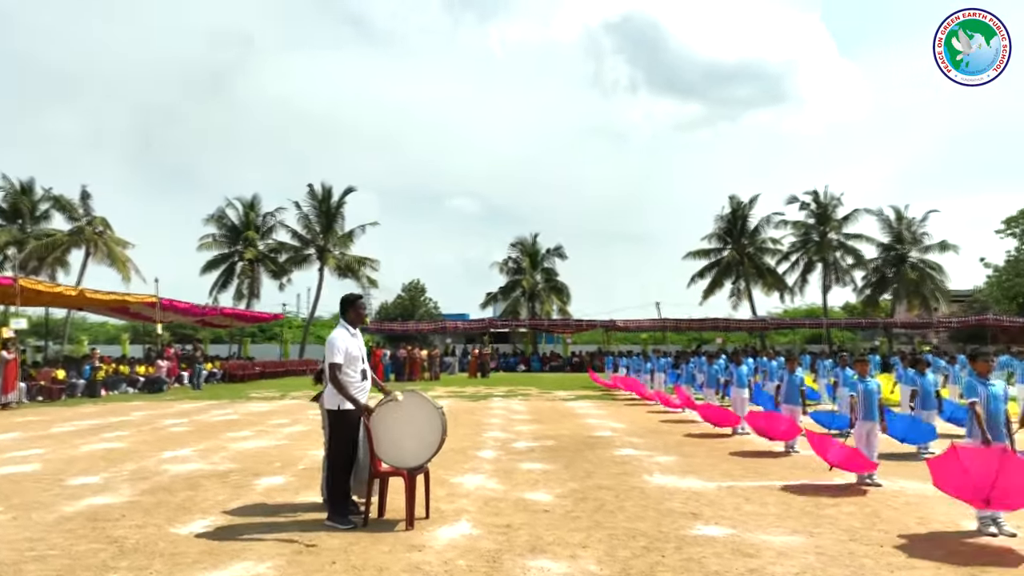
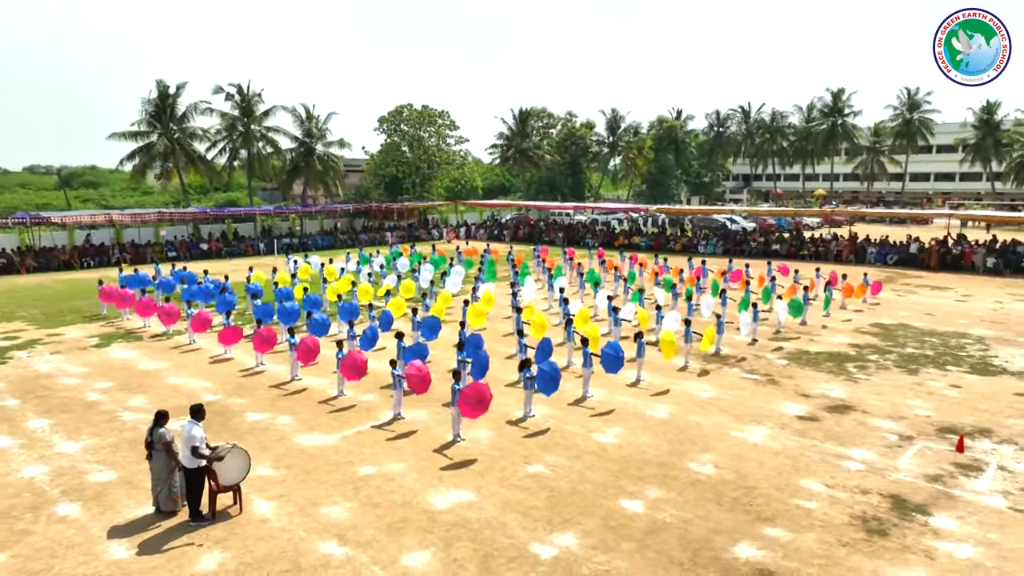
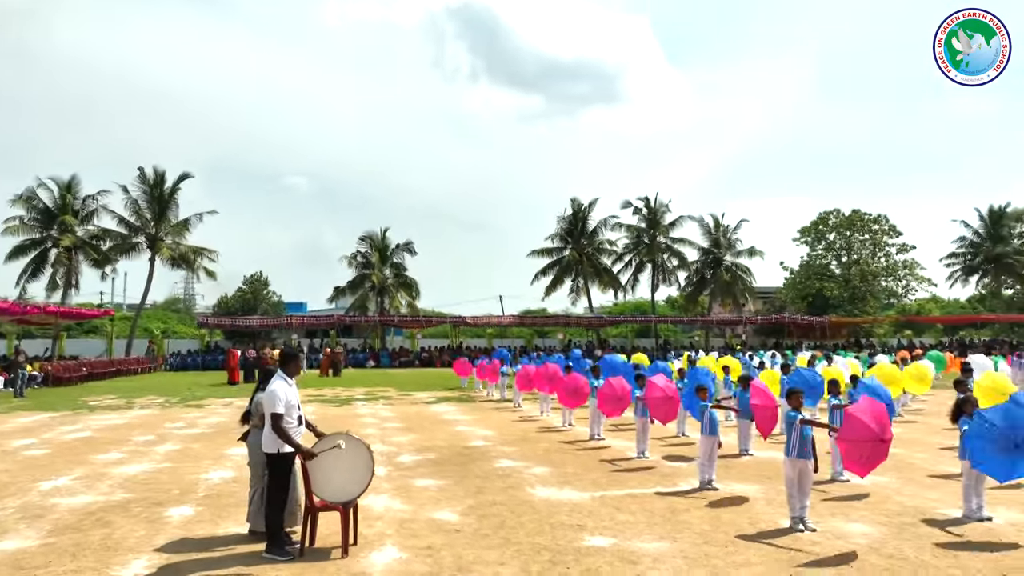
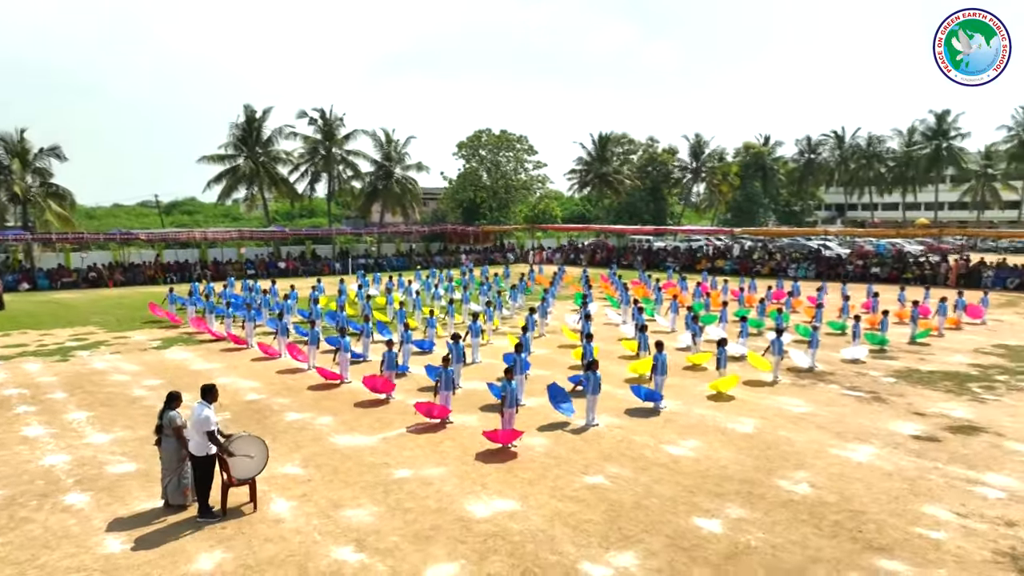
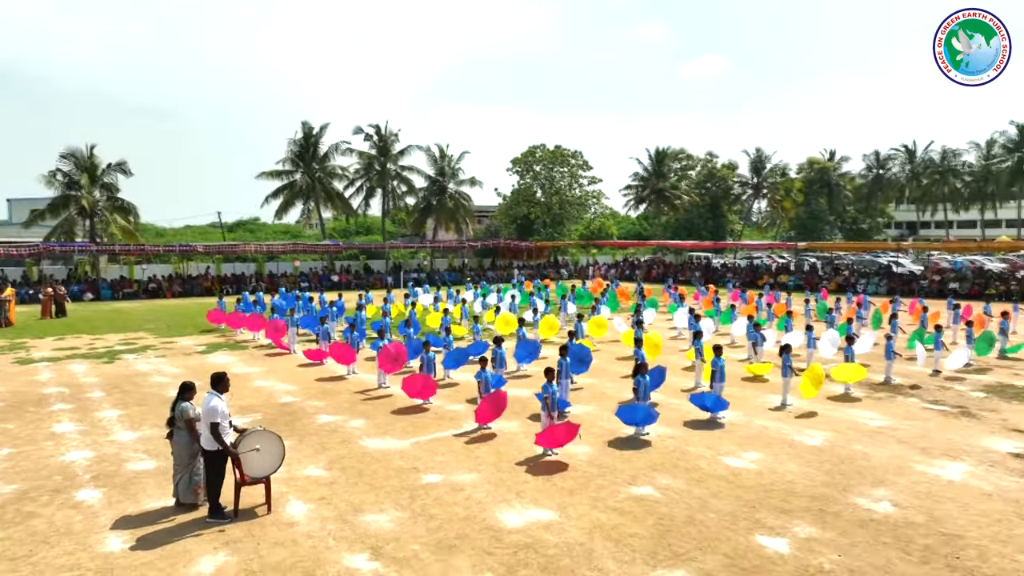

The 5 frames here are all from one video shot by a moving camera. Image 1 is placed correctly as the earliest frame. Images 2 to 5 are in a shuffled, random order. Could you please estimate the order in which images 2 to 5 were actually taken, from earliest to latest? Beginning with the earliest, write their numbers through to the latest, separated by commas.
3, 5, 4, 2
